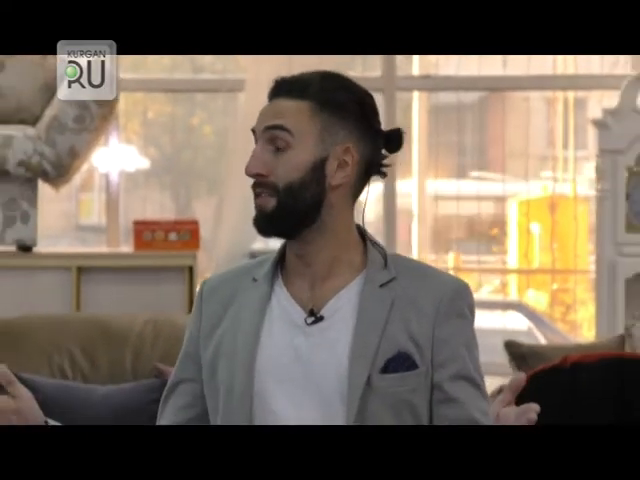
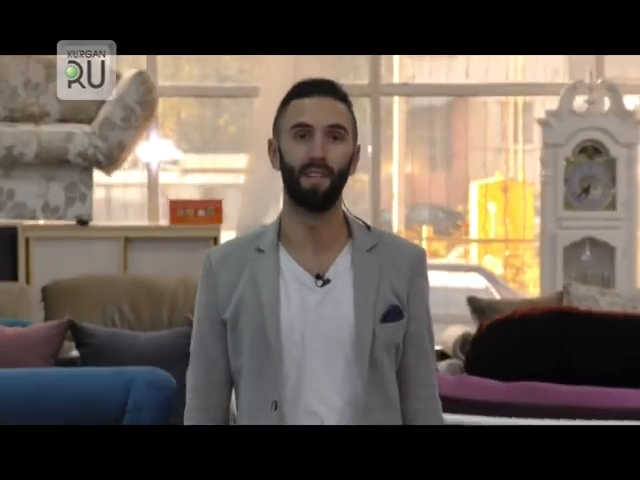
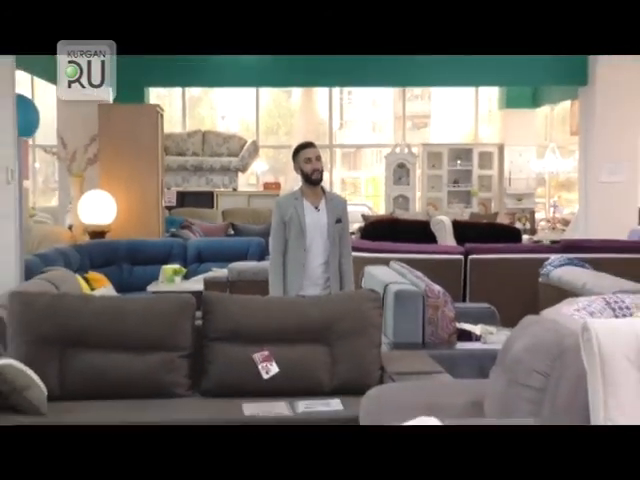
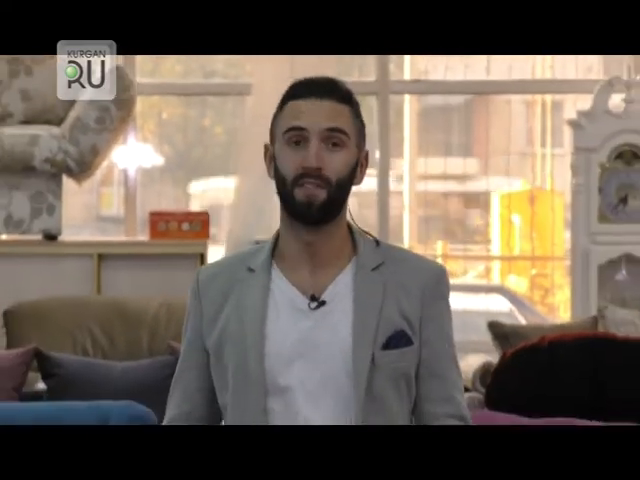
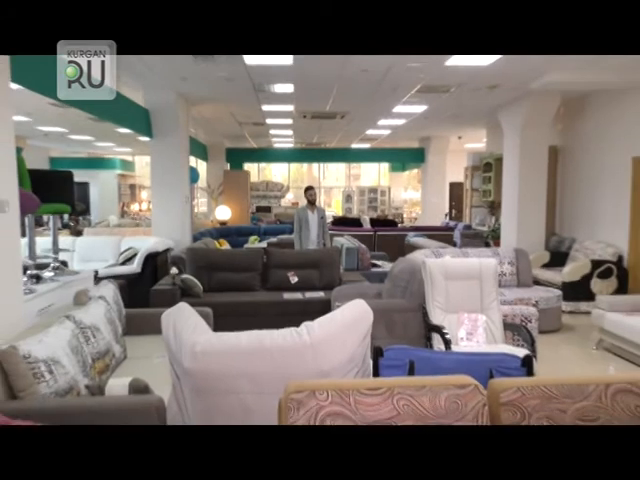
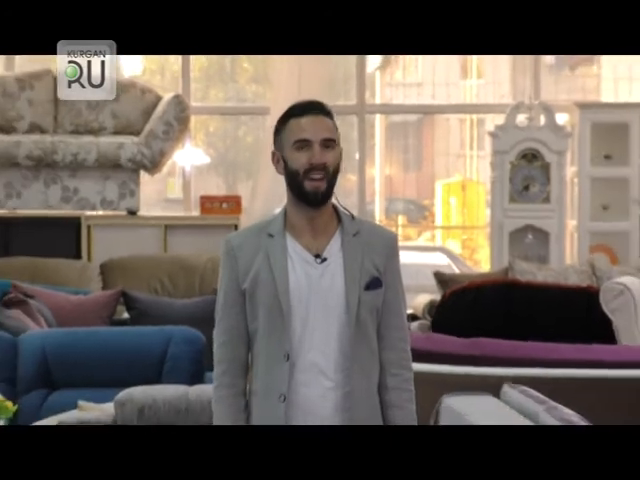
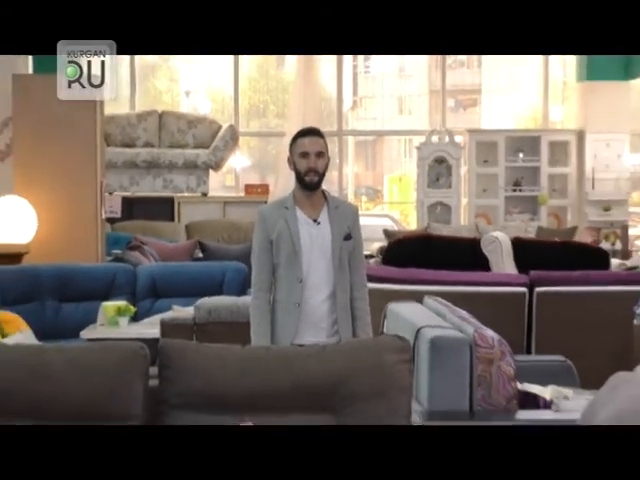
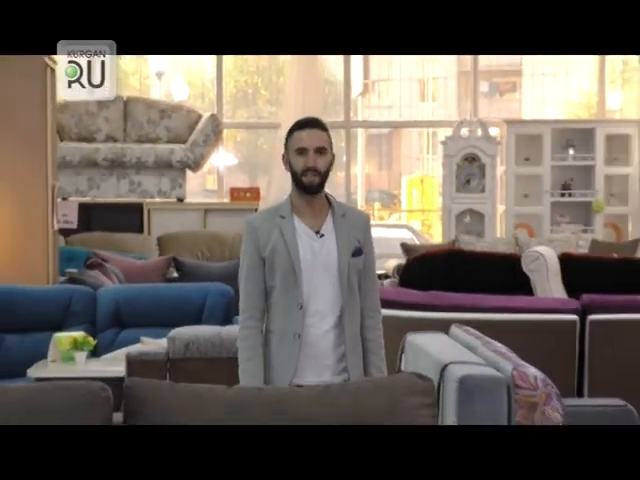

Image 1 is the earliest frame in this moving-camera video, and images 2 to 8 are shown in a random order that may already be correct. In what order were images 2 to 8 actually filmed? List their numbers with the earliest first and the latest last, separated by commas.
4, 2, 6, 8, 7, 3, 5
